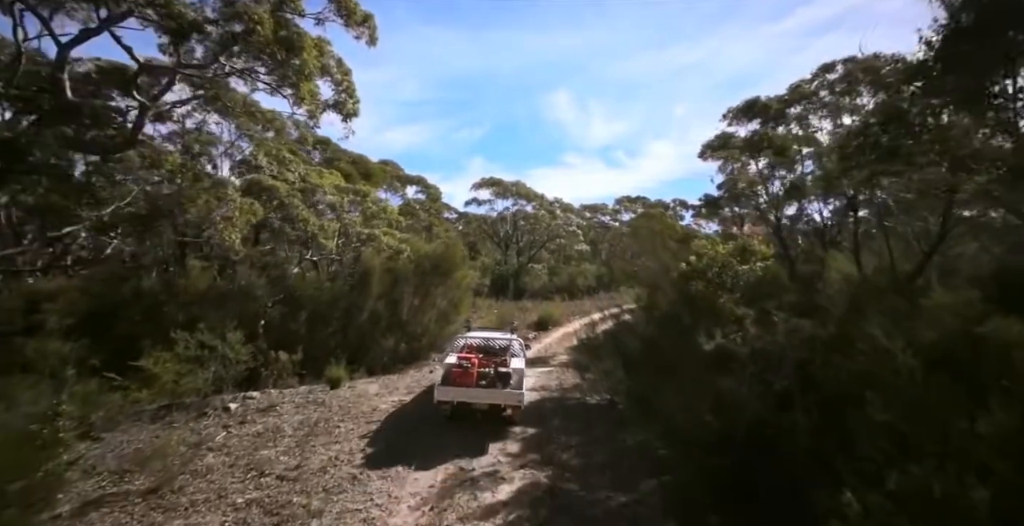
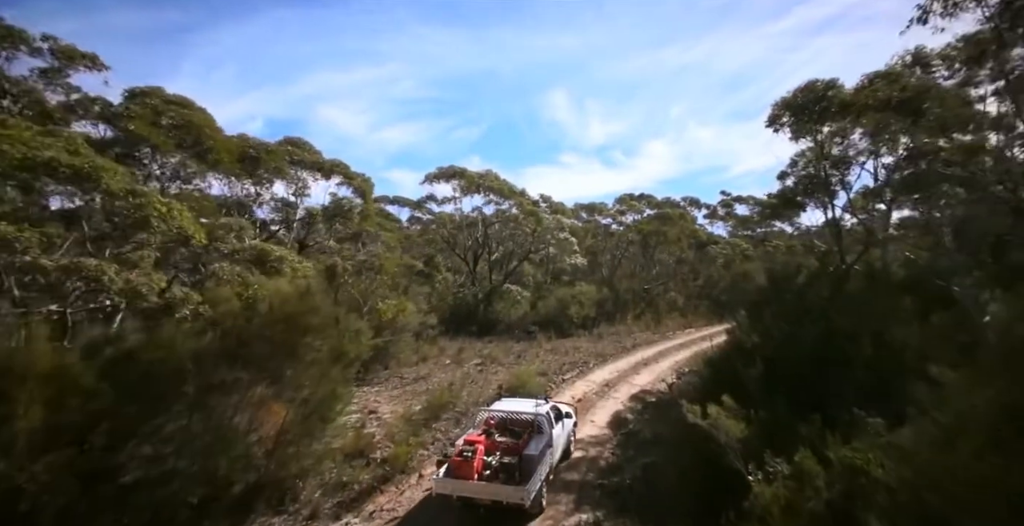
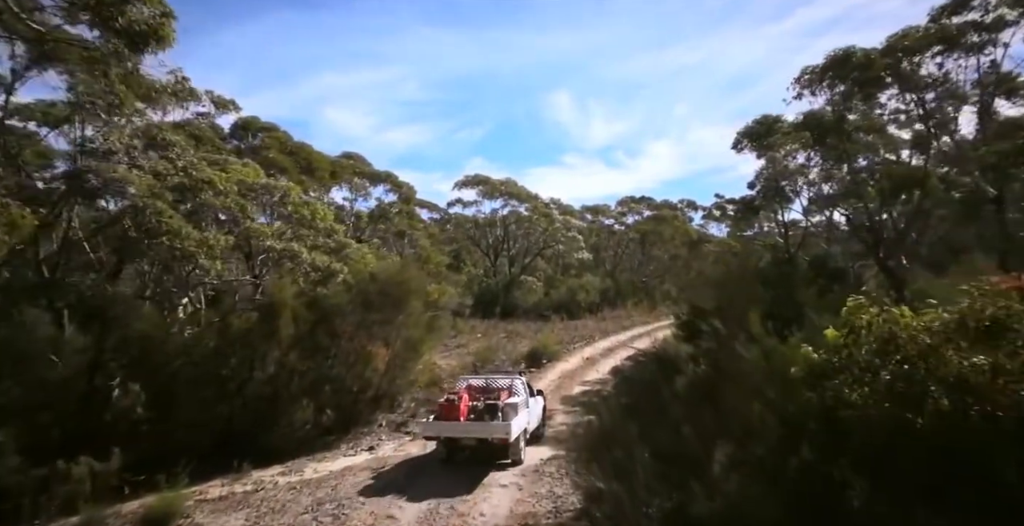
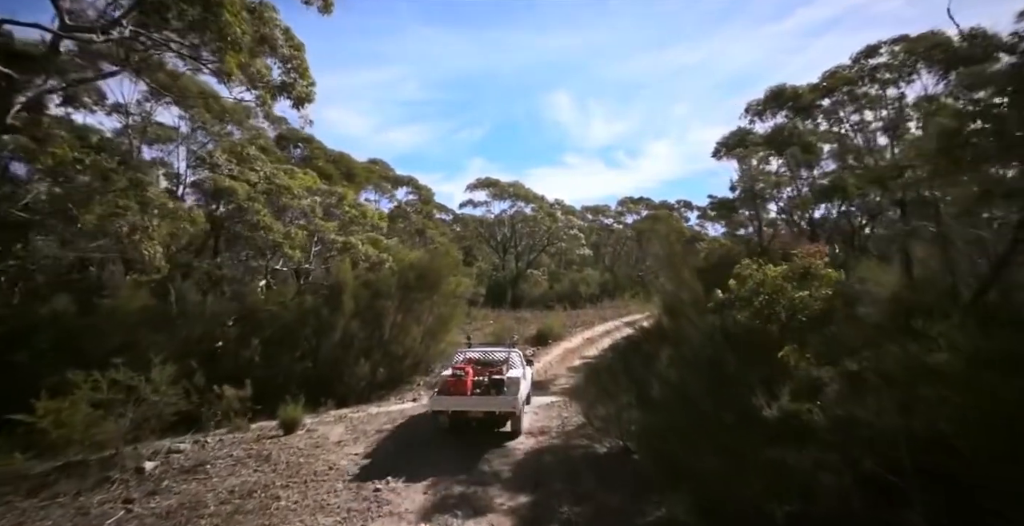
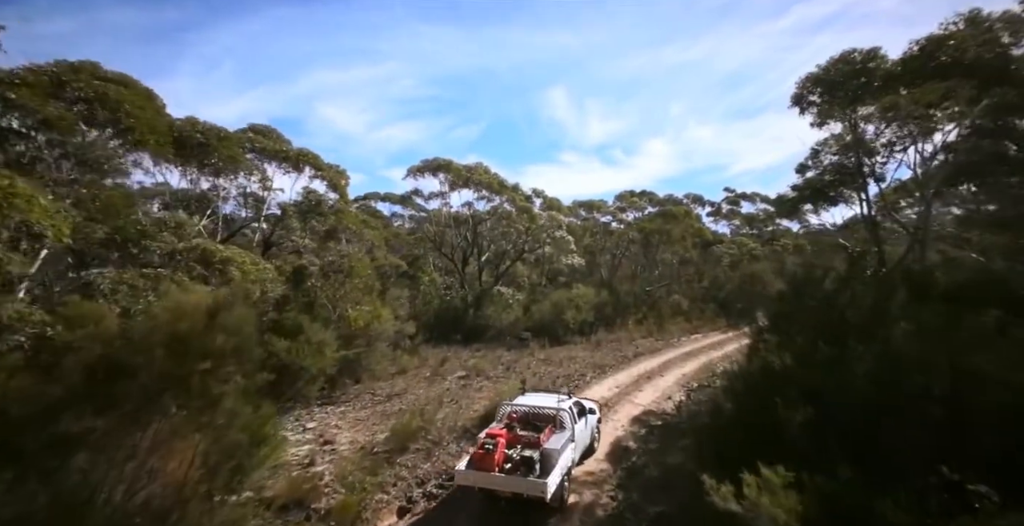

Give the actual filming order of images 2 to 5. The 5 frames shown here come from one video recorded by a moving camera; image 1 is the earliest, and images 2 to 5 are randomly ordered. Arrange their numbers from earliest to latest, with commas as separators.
4, 3, 2, 5
